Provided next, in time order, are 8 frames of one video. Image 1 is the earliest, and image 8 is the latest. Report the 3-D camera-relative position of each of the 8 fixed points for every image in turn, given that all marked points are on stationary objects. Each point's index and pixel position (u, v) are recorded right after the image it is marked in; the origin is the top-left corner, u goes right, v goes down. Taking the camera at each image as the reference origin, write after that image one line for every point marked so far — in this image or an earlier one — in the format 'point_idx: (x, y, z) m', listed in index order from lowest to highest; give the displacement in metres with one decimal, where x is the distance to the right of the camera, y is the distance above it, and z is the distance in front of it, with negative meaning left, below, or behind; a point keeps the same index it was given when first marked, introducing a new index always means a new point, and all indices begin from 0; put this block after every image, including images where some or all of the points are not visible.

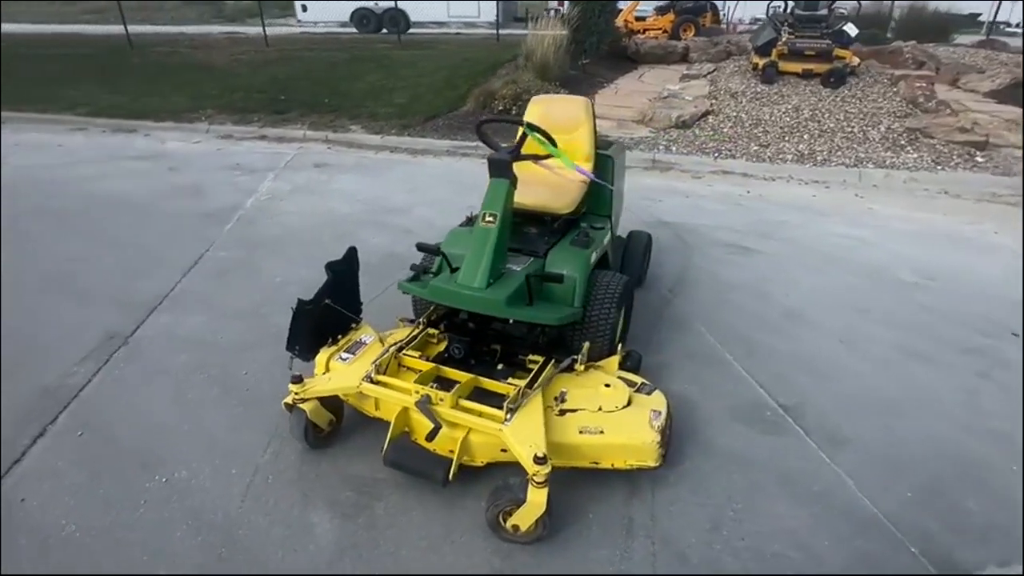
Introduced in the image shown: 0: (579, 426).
0: (+0.3, -0.7, +2.8) m
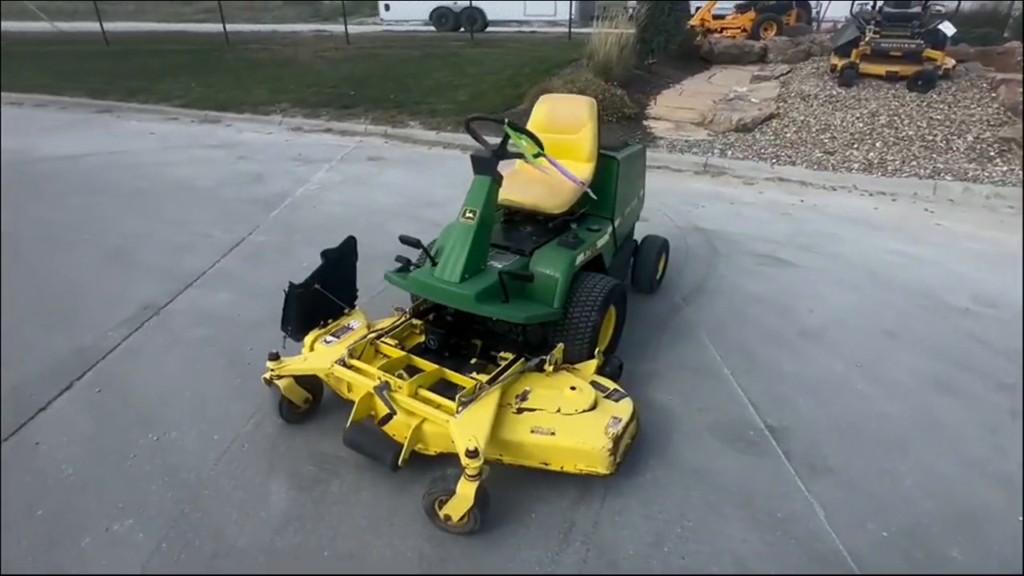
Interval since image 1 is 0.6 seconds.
0: (+0.1, -0.7, +2.8) m
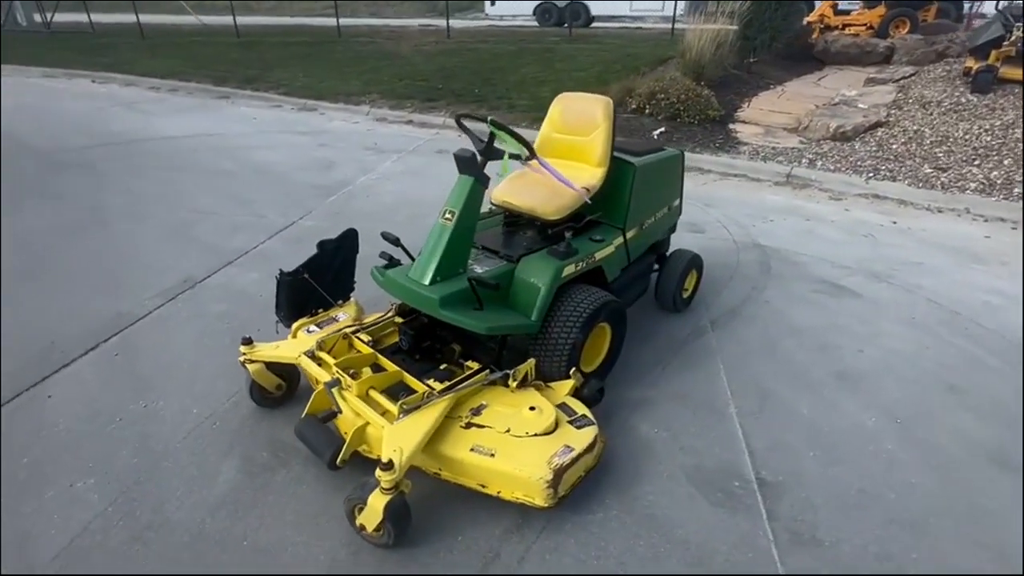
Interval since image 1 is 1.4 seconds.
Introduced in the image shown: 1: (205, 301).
0: (-0.2, -0.8, +2.6) m
1: (-2.5, -0.1, +4.4) m
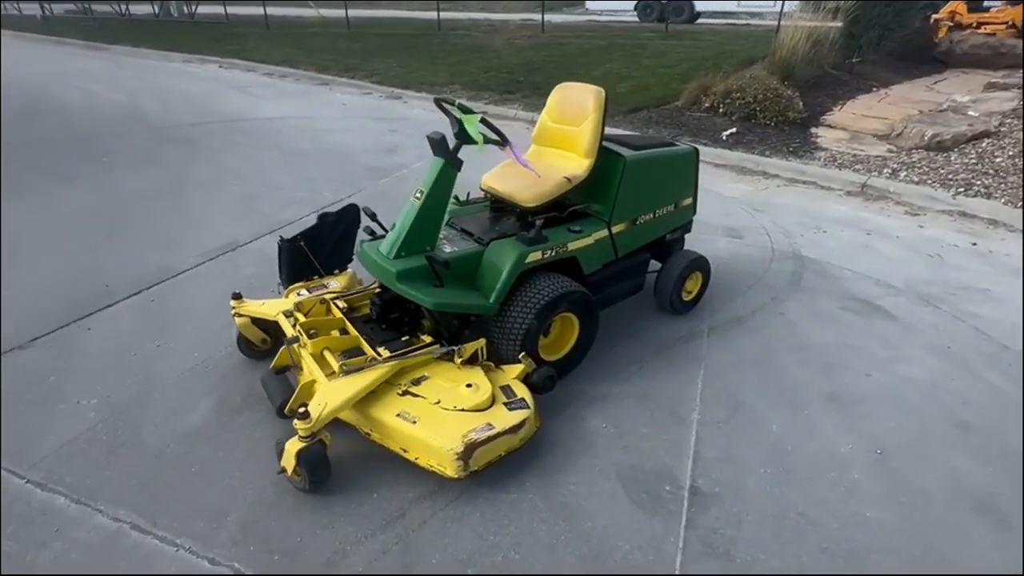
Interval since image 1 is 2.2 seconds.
0: (-0.6, -0.6, +2.8) m
1: (-2.5, +0.2, +4.9) m
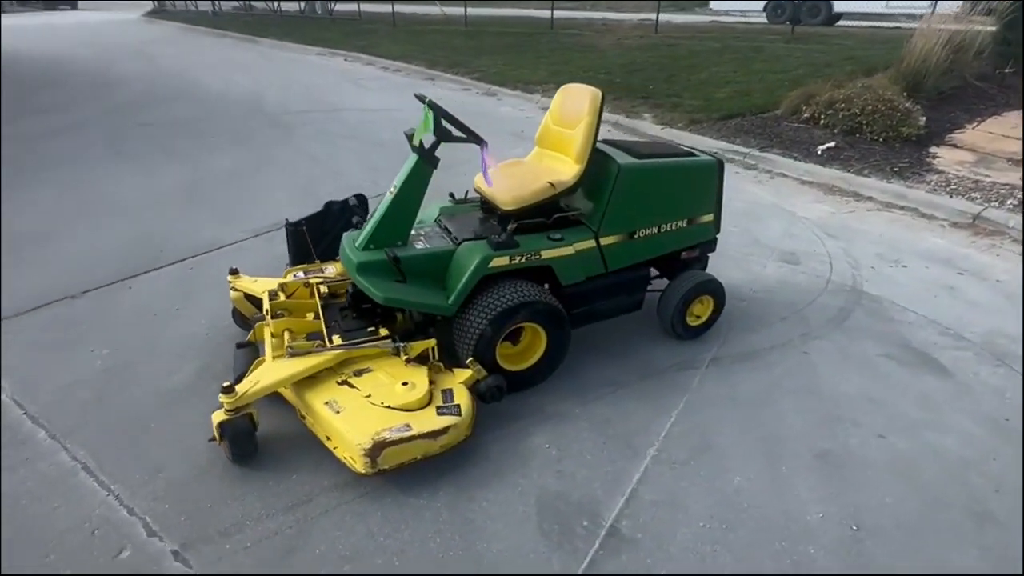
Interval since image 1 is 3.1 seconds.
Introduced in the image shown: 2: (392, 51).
0: (-0.9, -0.6, +2.8) m
1: (-2.3, +0.5, +5.3) m
2: (-4.2, +8.4, +19.4) m
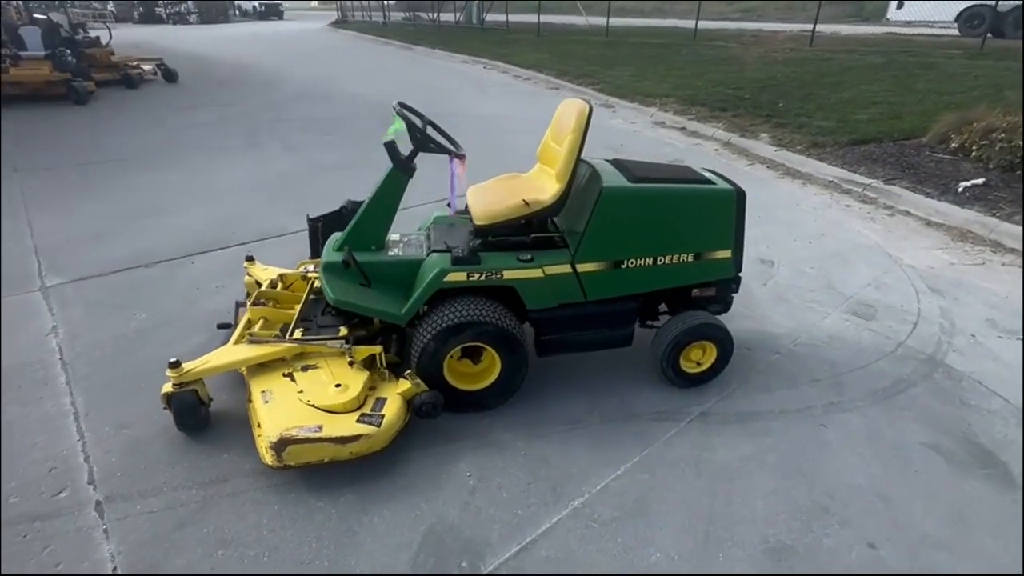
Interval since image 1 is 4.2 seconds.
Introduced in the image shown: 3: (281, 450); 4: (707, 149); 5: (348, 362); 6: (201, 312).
0: (-1.3, -0.5, +3.0) m
1: (-1.9, +0.6, +5.7) m
2: (+0.5, +8.2, +19.8) m
3: (-1.1, -0.8, +2.7) m
4: (+3.4, +2.5, +9.7) m
5: (-0.9, -0.4, +3.1) m
6: (-2.4, -0.2, +4.2) m
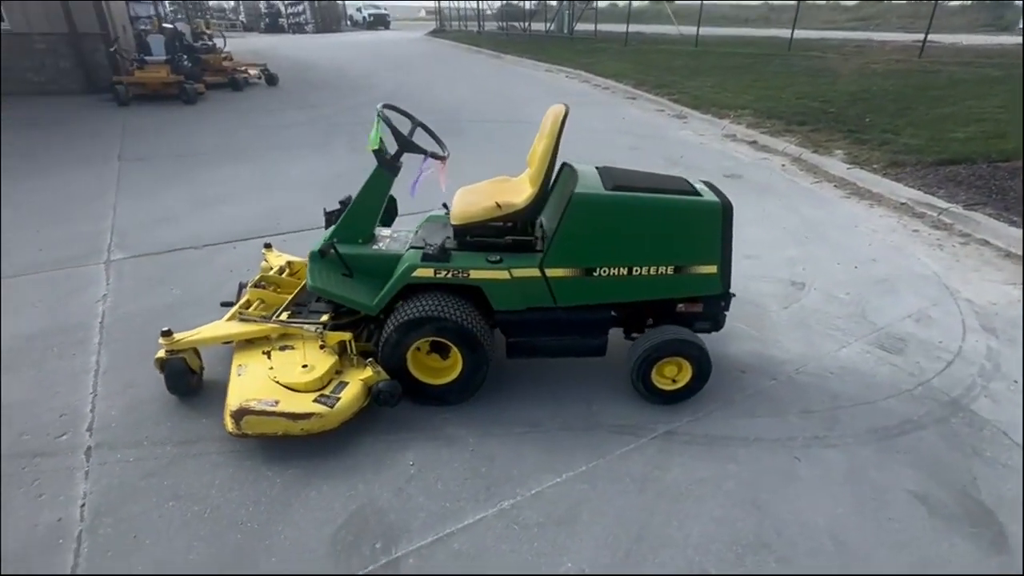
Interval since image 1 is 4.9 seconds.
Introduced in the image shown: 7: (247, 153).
0: (-1.6, -0.4, +3.2) m
1: (-1.6, +0.6, +6.0) m
2: (+3.4, +7.8, +19.7) m
3: (-1.4, -0.7, +2.9) m
4: (+4.3, +2.1, +9.2) m
5: (-1.1, -0.4, +3.3) m
6: (-2.4, 0.0, +4.7) m
7: (-4.3, +2.2, +8.9) m
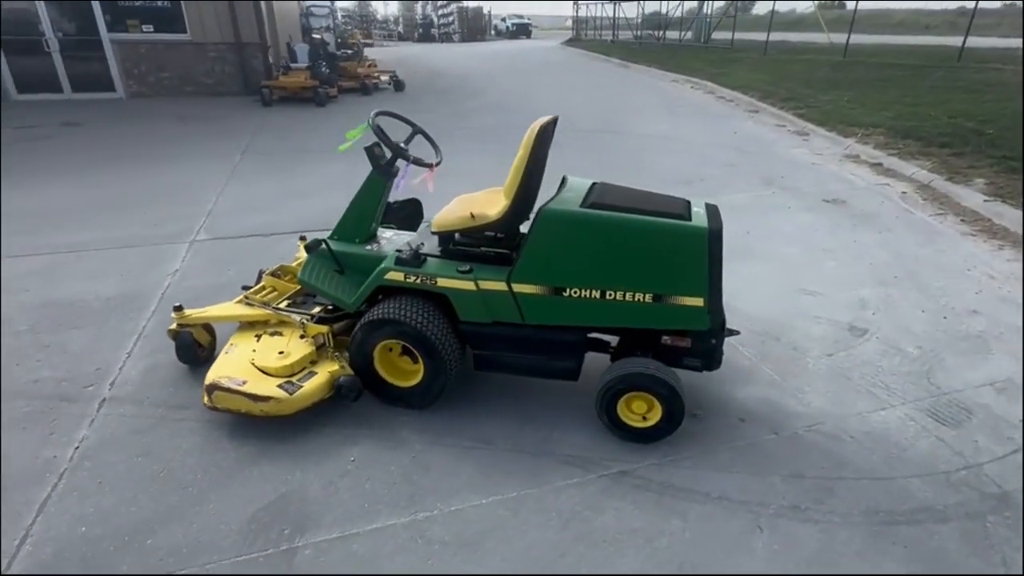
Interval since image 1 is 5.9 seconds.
0: (-1.8, -0.4, +3.5) m
1: (-1.1, +0.7, +6.3) m
2: (+7.5, +7.0, +18.5) m
3: (-1.7, -0.6, +3.2) m
4: (+5.5, +1.5, +8.1) m
5: (-1.3, -0.3, +3.5) m
6: (-2.2, +0.1, +5.1) m
7: (-2.9, +2.4, +9.7) m
